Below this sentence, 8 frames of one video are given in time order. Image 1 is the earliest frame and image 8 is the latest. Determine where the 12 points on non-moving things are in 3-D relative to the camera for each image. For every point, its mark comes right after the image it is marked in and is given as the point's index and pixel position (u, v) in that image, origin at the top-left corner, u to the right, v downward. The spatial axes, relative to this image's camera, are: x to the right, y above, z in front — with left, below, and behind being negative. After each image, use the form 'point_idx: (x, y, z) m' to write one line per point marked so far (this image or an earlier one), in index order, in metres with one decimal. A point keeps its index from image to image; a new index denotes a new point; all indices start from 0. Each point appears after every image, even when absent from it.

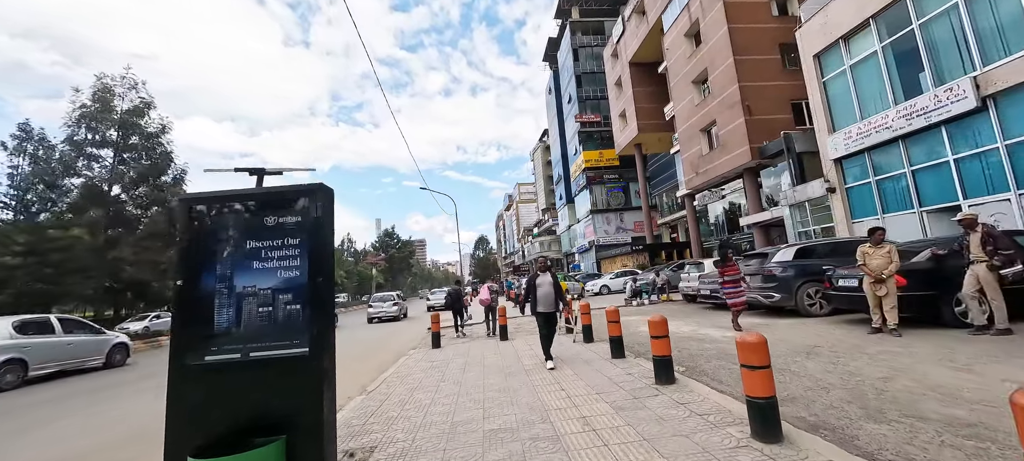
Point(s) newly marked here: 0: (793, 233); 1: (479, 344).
0: (+12.6, -0.1, +17.3) m
1: (-0.8, -2.7, +9.3) m
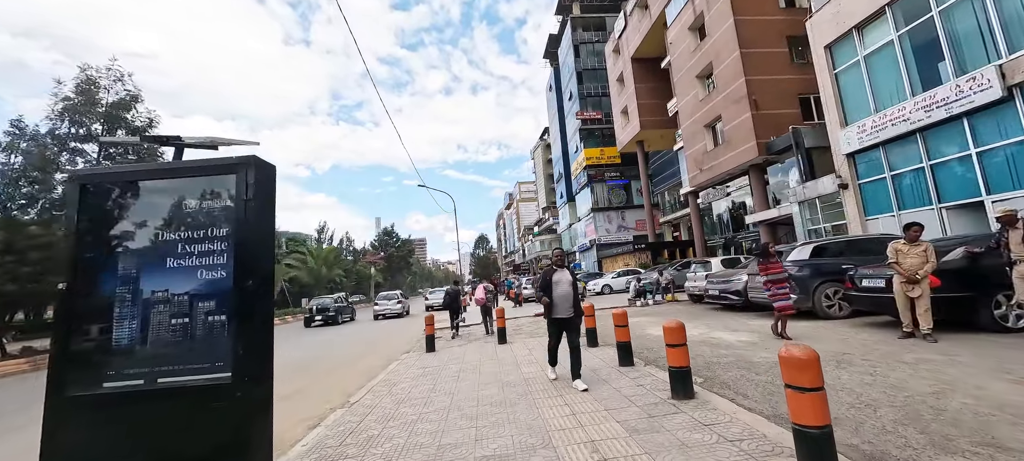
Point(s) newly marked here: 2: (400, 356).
0: (+12.6, 0.0, +16.8) m
1: (-0.9, -2.6, +8.7) m
2: (-2.7, -3.0, +9.0) m
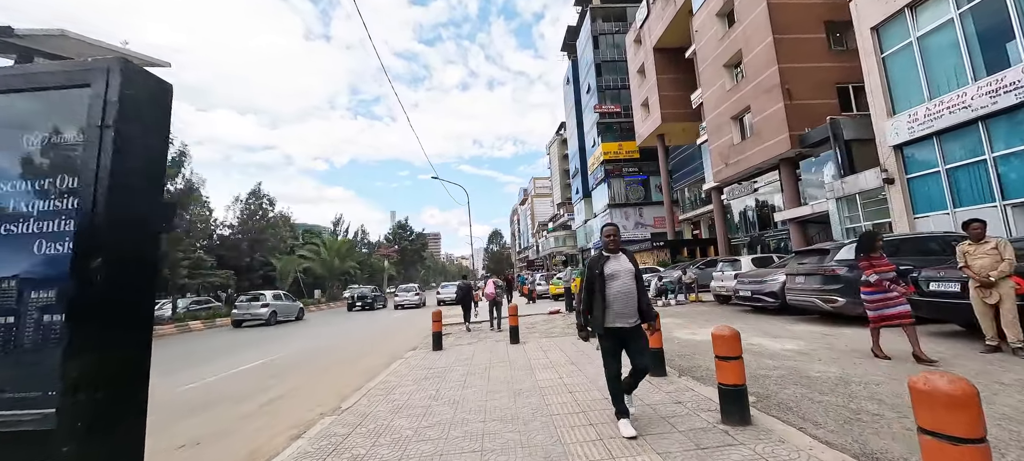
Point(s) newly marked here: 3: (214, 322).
0: (+13.1, 0.0, +15.6) m
1: (-0.6, -2.4, +8.1) m
2: (-2.5, -2.8, +8.4) m
3: (-13.8, -4.3, +18.0) m
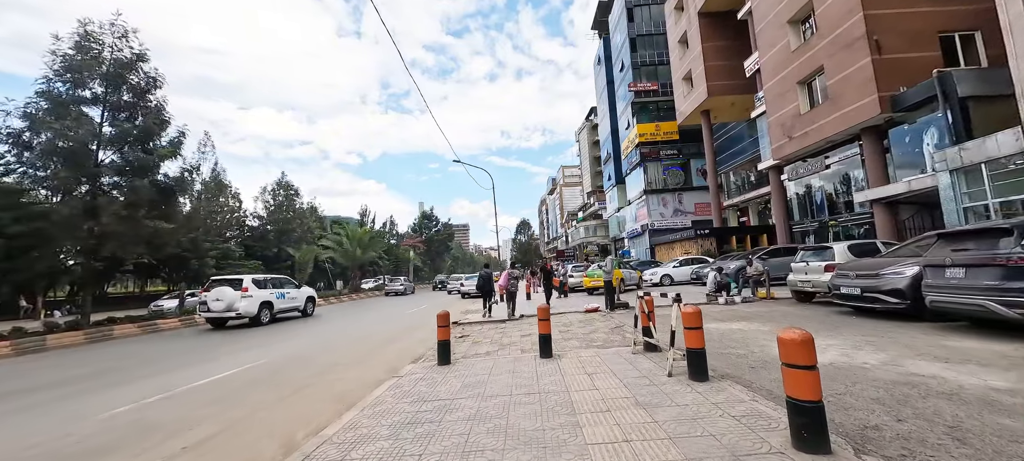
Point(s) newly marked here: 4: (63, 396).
0: (+14.1, +0.6, +12.5) m
1: (-0.1, -2.1, +6.1) m
2: (-1.9, -2.4, +6.6) m
3: (-12.6, -3.7, +17.0) m
4: (-7.8, -2.8, +6.7) m
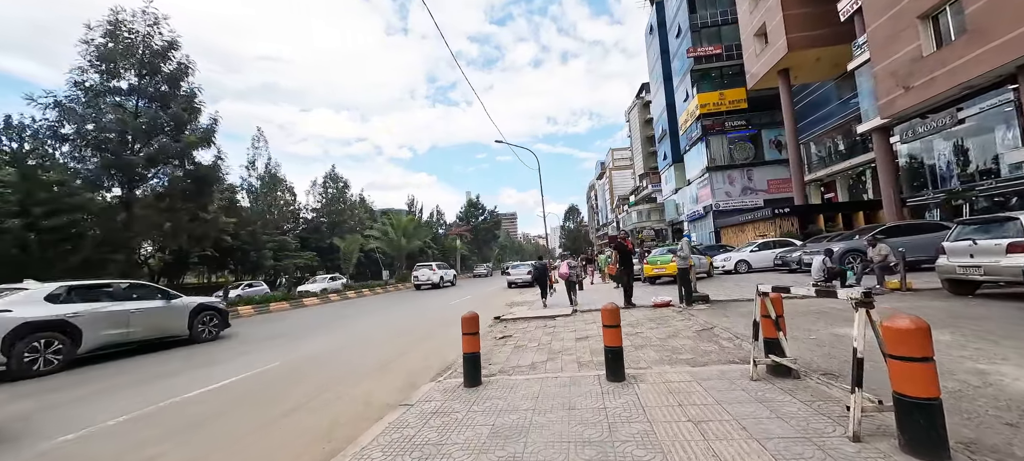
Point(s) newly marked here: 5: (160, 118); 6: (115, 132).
0: (+15.3, +1.5, +8.9) m
1: (+0.5, -1.7, +4.4) m
2: (-1.2, -2.1, +5.1) m
3: (-10.5, -3.3, +16.7) m
4: (-7.0, -2.6, +5.9) m
5: (-11.5, +3.7, +12.7) m
6: (-12.4, +3.0, +12.1) m
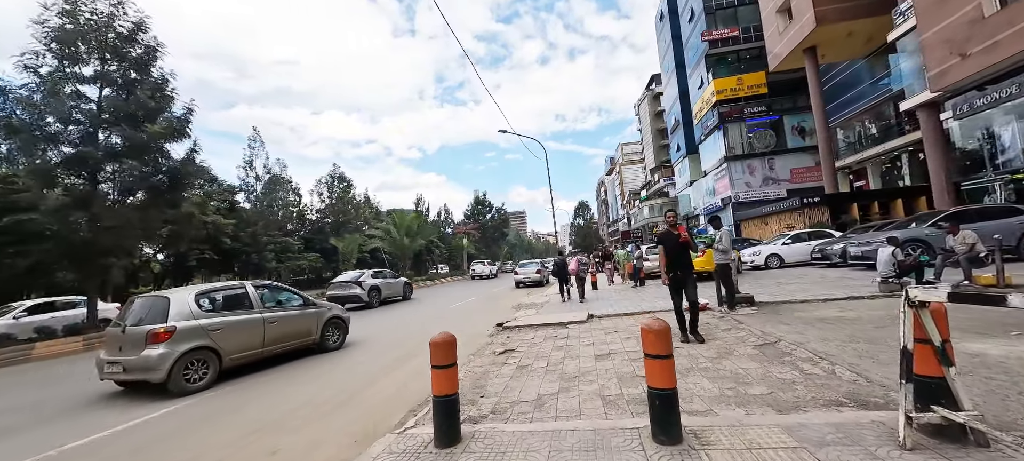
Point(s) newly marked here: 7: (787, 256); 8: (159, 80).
0: (+15.3, +1.9, +7.0) m
1: (+0.5, -1.6, +2.9) m
2: (-1.3, -1.9, +3.7) m
3: (-10.2, -3.3, +15.6) m
4: (-7.0, -2.6, +4.6) m
5: (-11.4, +3.7, +11.5) m
6: (-12.3, +3.0, +10.9) m
7: (+11.4, -1.1, +16.1) m
8: (-11.3, +4.8, +12.4) m
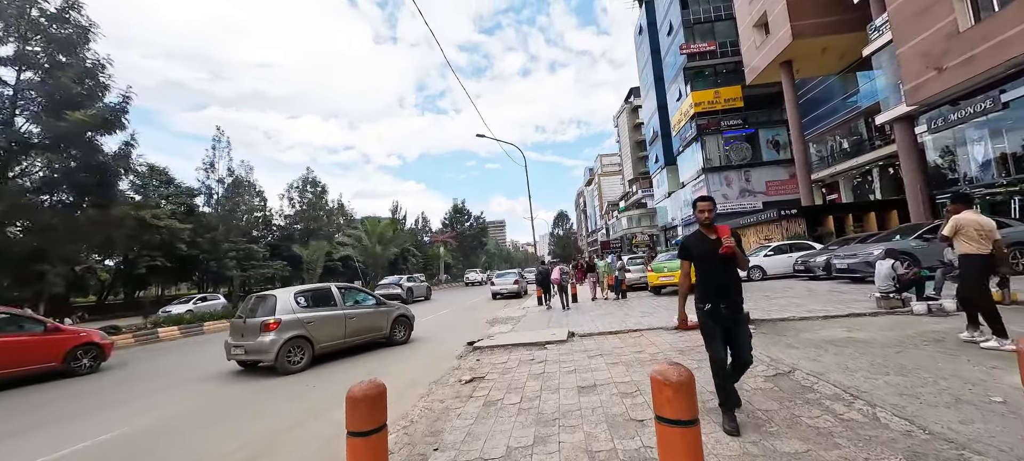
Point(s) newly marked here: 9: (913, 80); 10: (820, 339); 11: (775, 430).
0: (+14.9, +1.6, +7.0) m
1: (+0.2, -1.6, +2.0) m
2: (-1.6, -2.0, +2.7) m
3: (-11.1, -3.5, +14.0) m
4: (-7.3, -2.6, +3.3) m
5: (-12.0, +3.6, +10.1) m
6: (-12.9, +2.9, +9.4) m
7: (+10.5, -1.5, +15.7) m
8: (-11.9, +4.7, +11.1) m
9: (+15.5, +5.8, +14.9) m
10: (+4.3, -1.5, +5.4) m
11: (+2.0, -1.5, +3.0) m
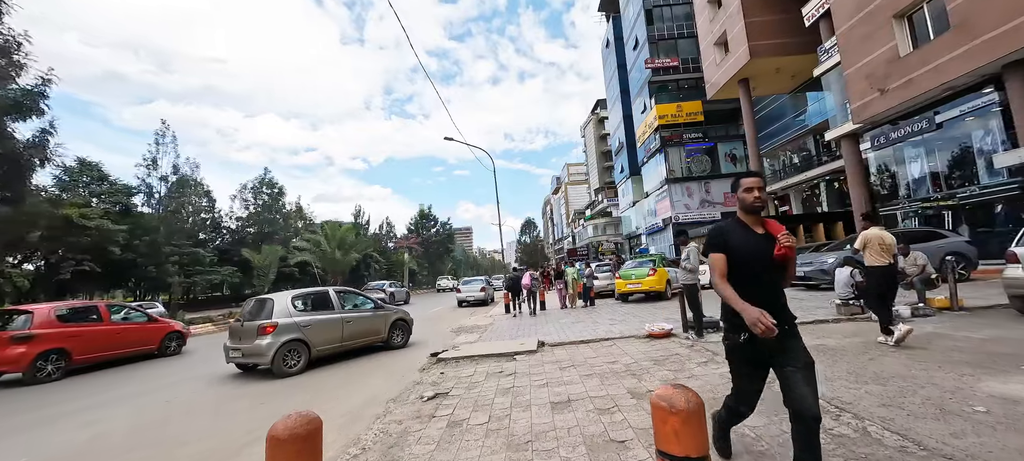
0: (+14.3, +1.4, +7.9) m
1: (+0.1, -1.5, +1.6) m
2: (-1.7, -1.9, +2.1) m
3: (-12.2, -3.5, +12.6) m
4: (-7.6, -2.5, +2.3) m
5: (-12.7, +3.6, +8.8) m
6: (-13.6, +3.0, +8.0) m
7: (+9.1, -1.9, +16.2) m
8: (-12.7, +4.7, +9.7) m
9: (+14.3, +5.4, +15.9) m
10: (+3.9, -1.6, +5.3) m
11: (+1.8, -1.5, +2.8) m
